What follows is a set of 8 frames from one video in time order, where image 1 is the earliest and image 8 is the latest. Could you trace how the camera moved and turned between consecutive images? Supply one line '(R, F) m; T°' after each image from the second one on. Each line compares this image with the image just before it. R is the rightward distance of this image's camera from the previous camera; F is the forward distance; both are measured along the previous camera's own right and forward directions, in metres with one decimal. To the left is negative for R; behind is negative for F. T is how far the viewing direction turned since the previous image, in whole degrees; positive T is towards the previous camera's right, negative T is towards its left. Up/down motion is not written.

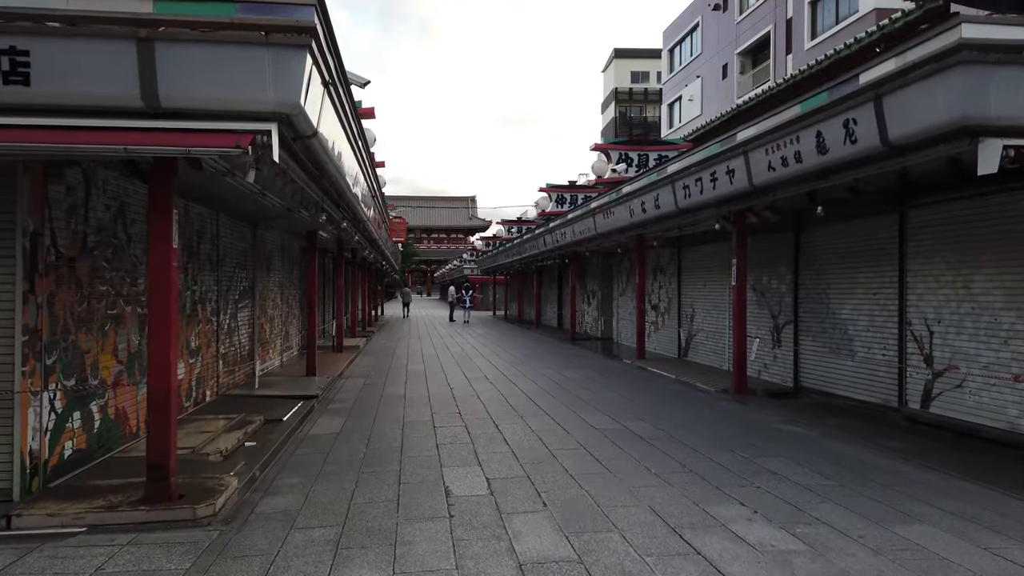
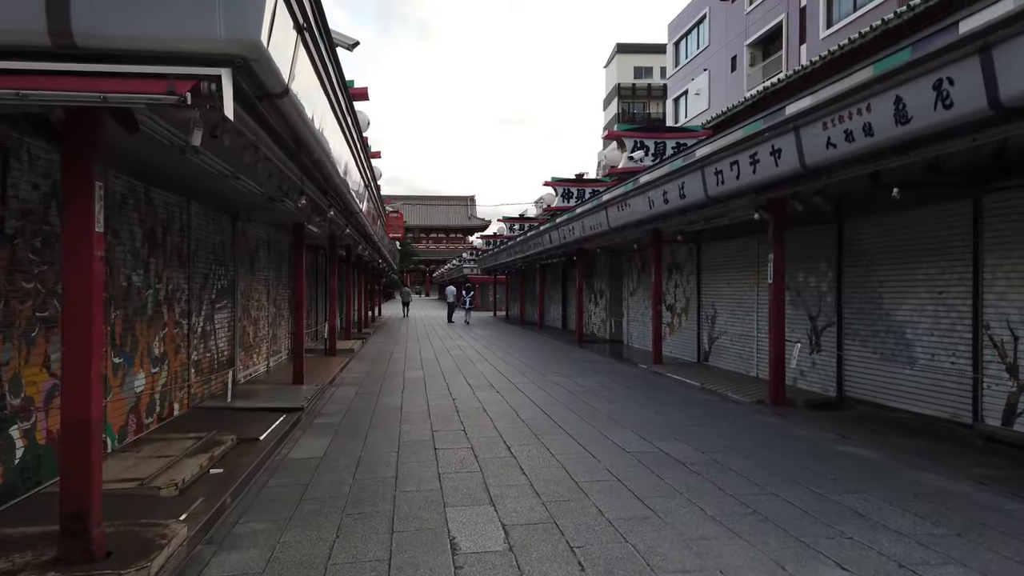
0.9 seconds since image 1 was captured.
(-0.1, +1.0) m; 0°
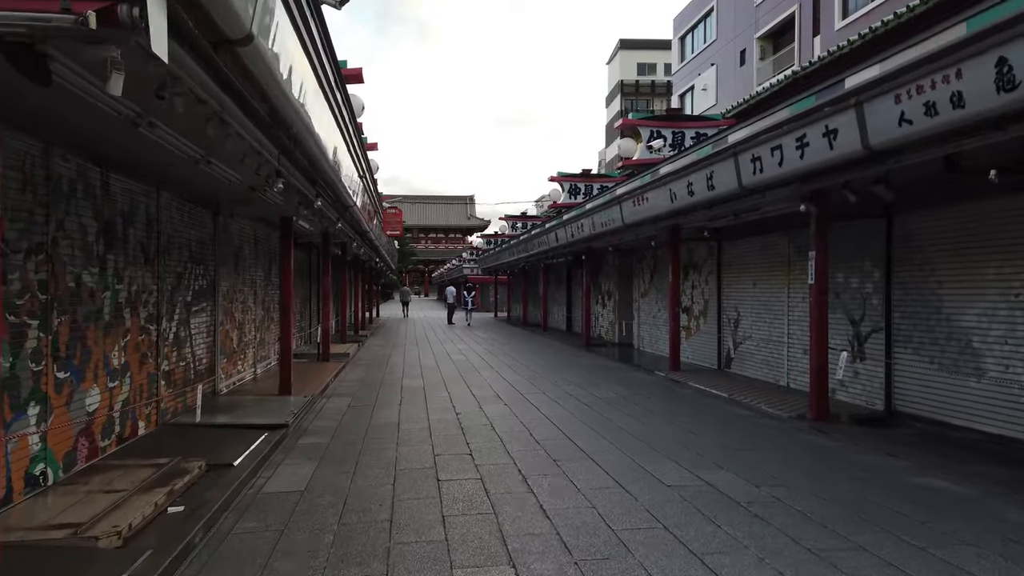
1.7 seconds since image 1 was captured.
(-0.1, +0.9) m; 0°
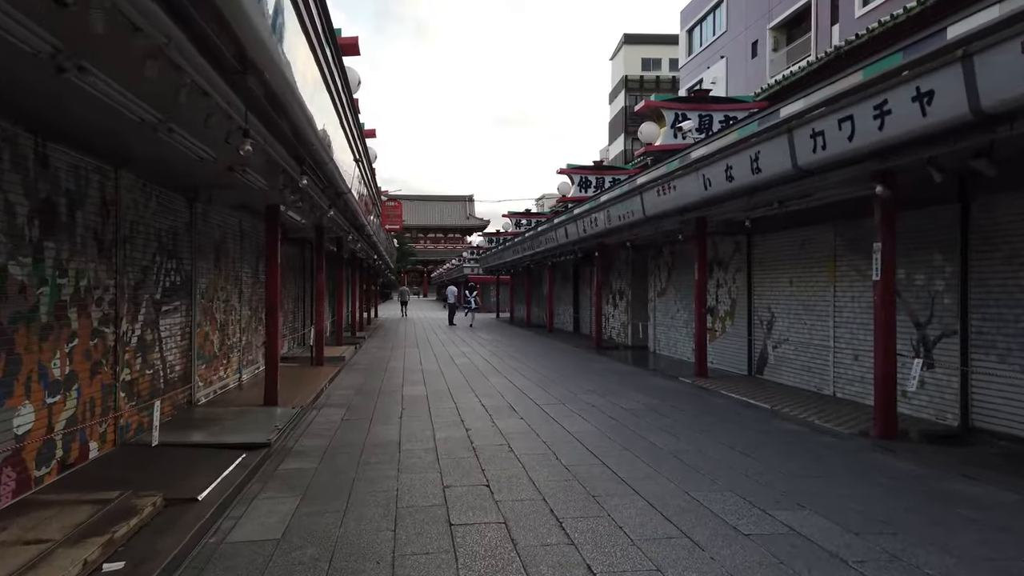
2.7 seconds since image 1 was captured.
(-0.2, +1.0) m; 0°
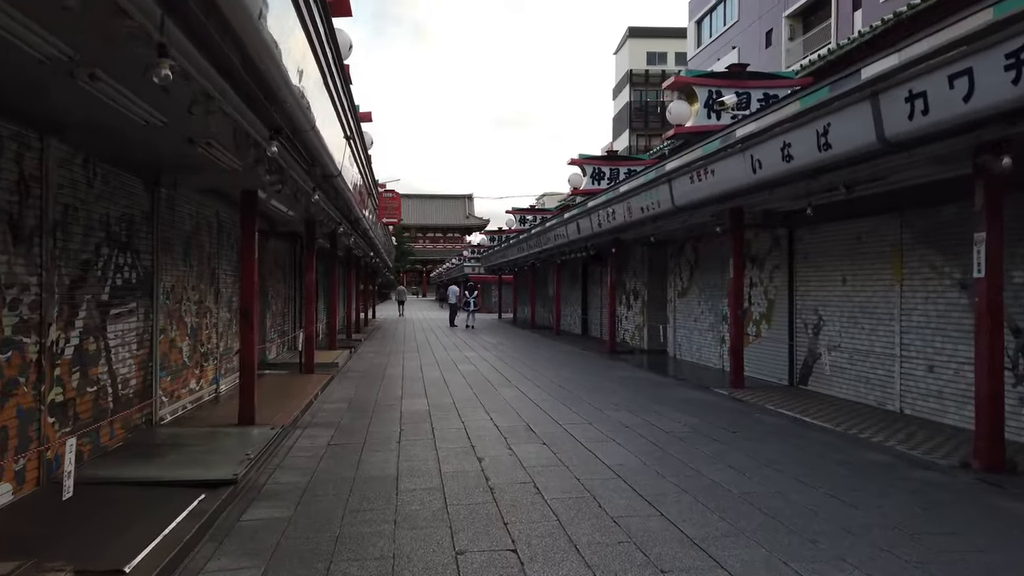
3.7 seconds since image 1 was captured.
(-0.2, +1.1) m; 0°
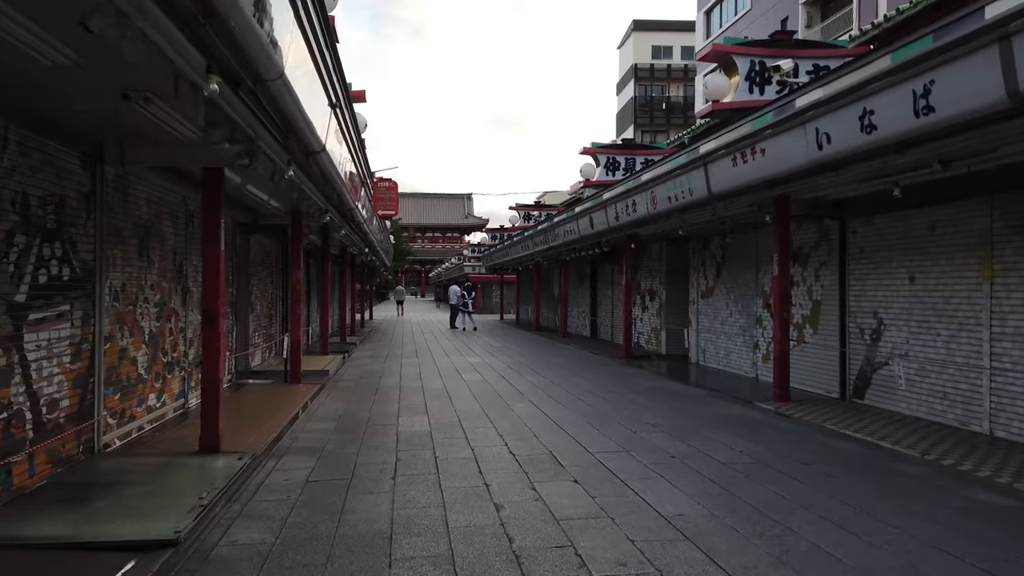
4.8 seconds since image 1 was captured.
(-0.2, +1.1) m; 0°
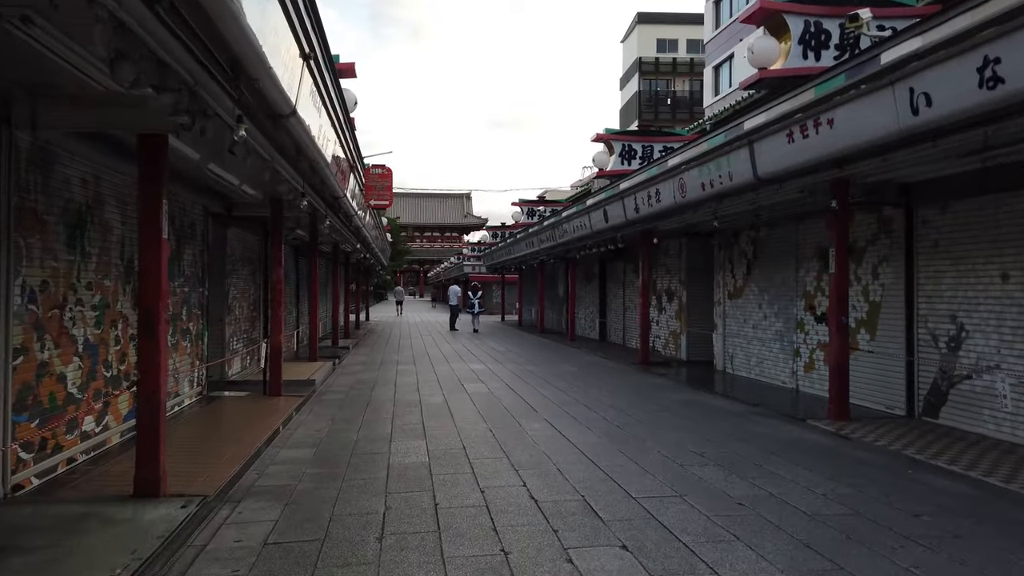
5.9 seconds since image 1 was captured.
(-0.1, +1.1) m; 0°
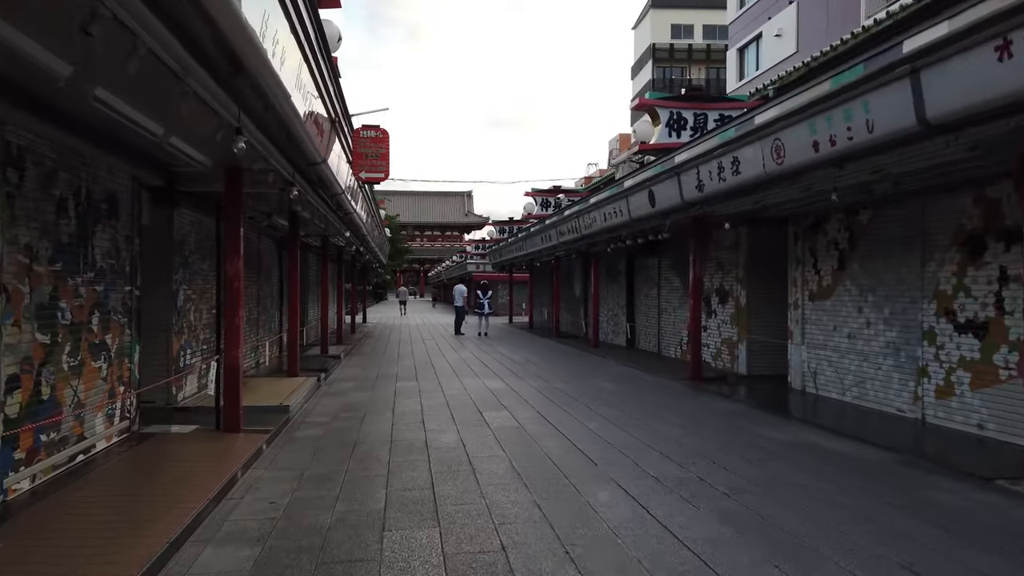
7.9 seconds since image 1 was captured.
(-0.4, +2.1) m; 0°
